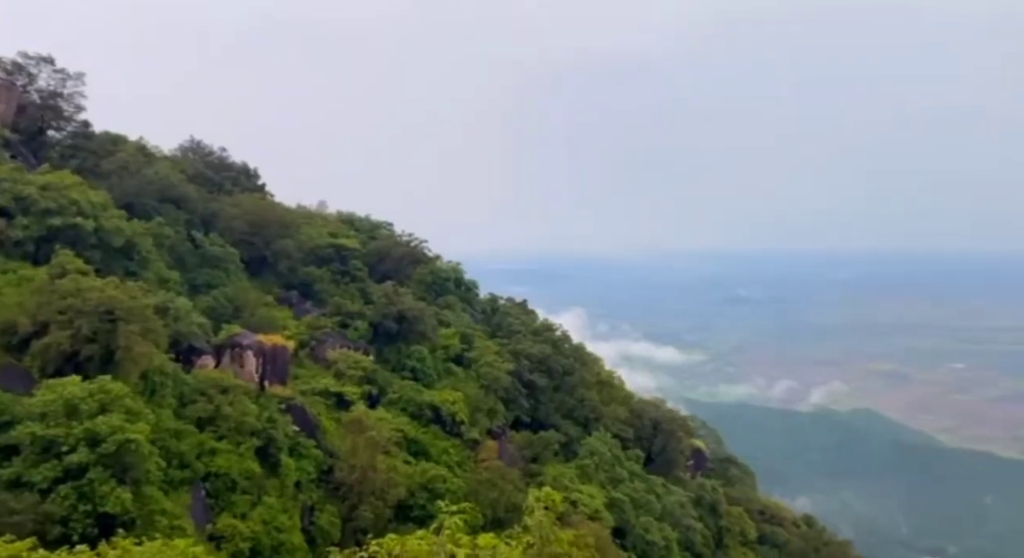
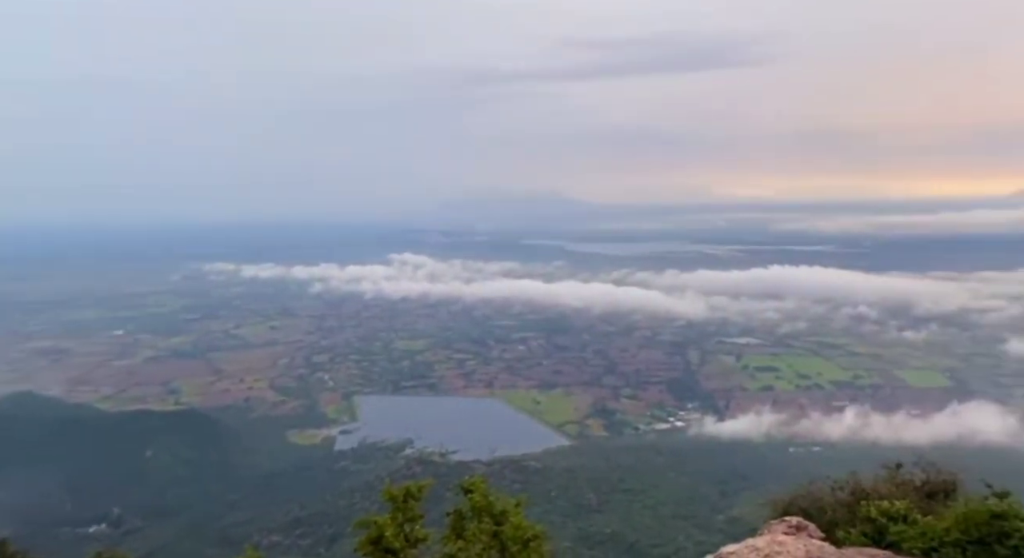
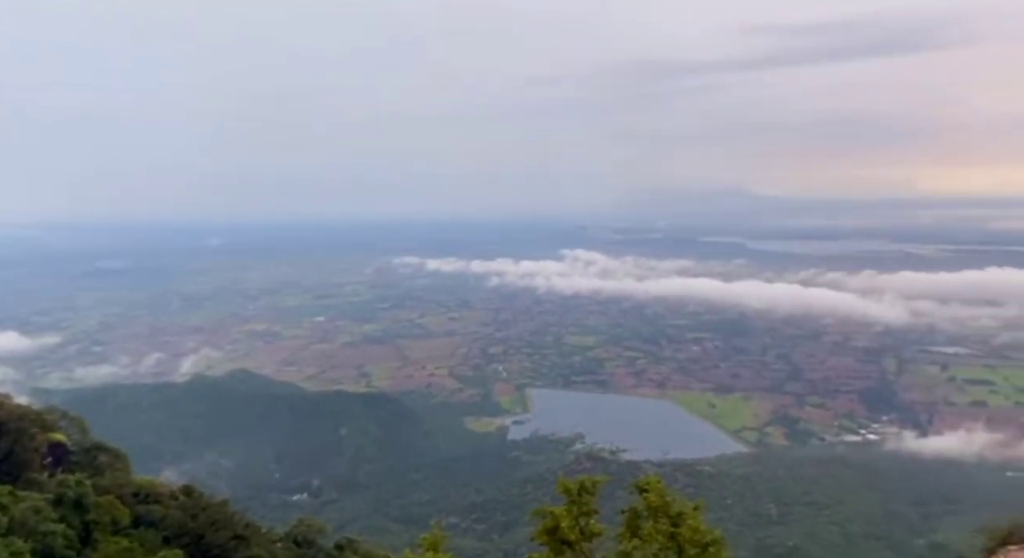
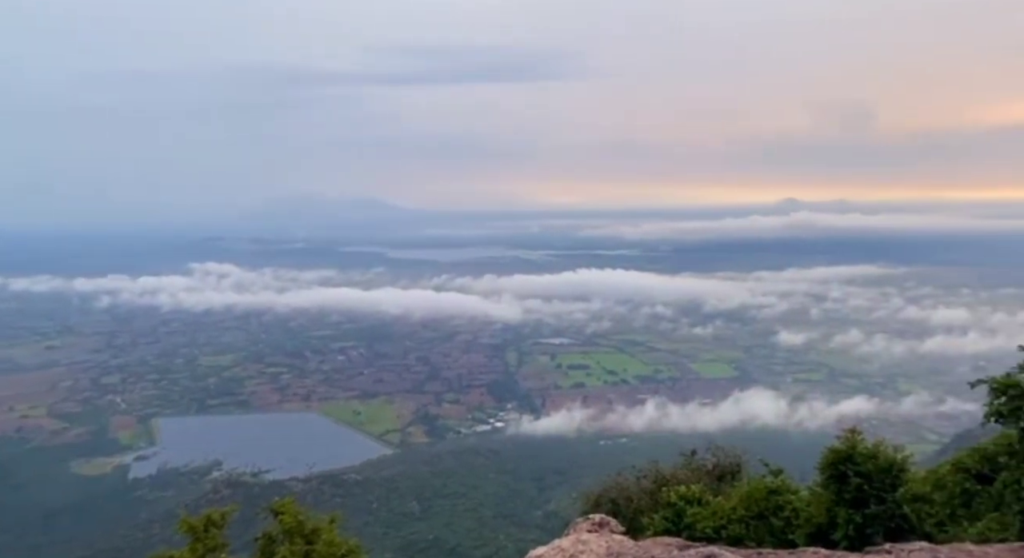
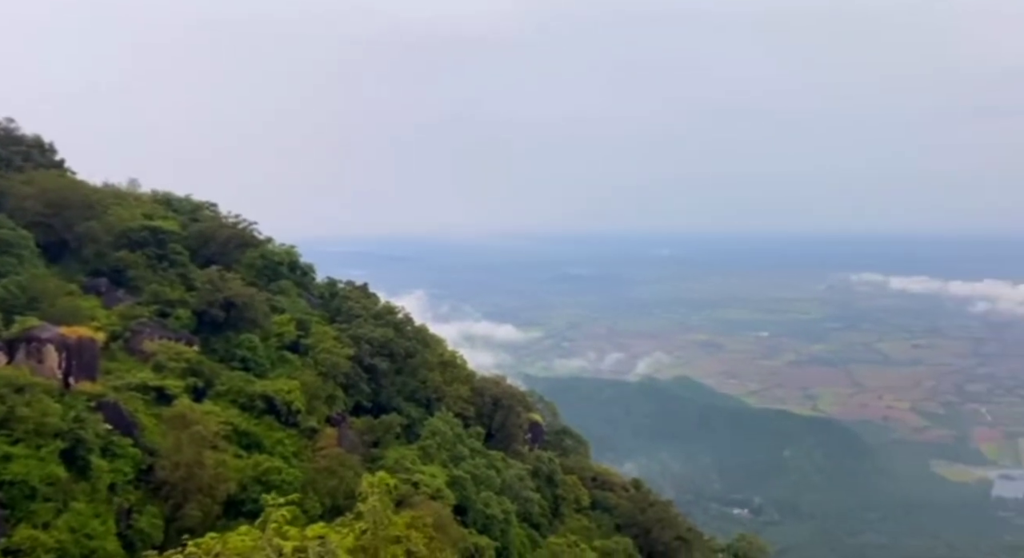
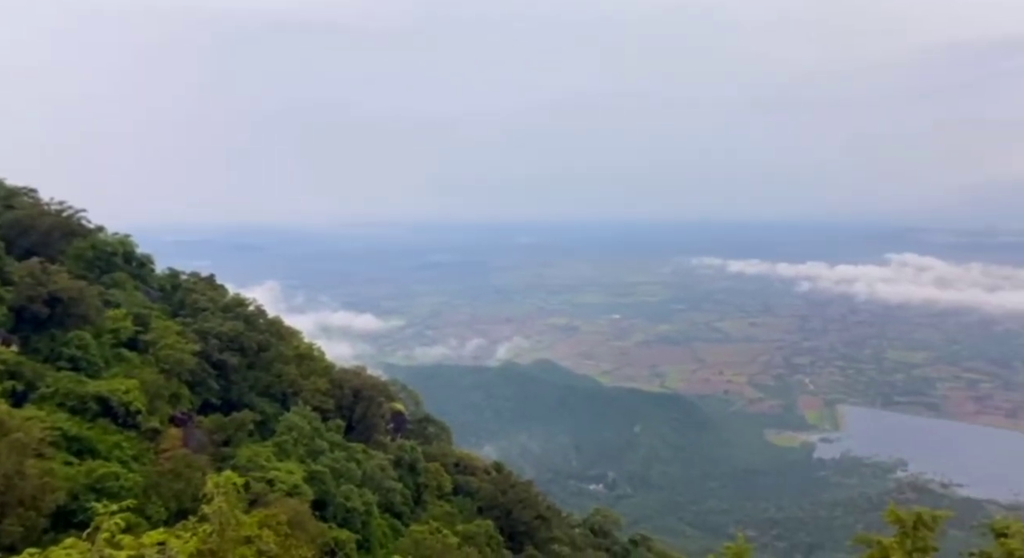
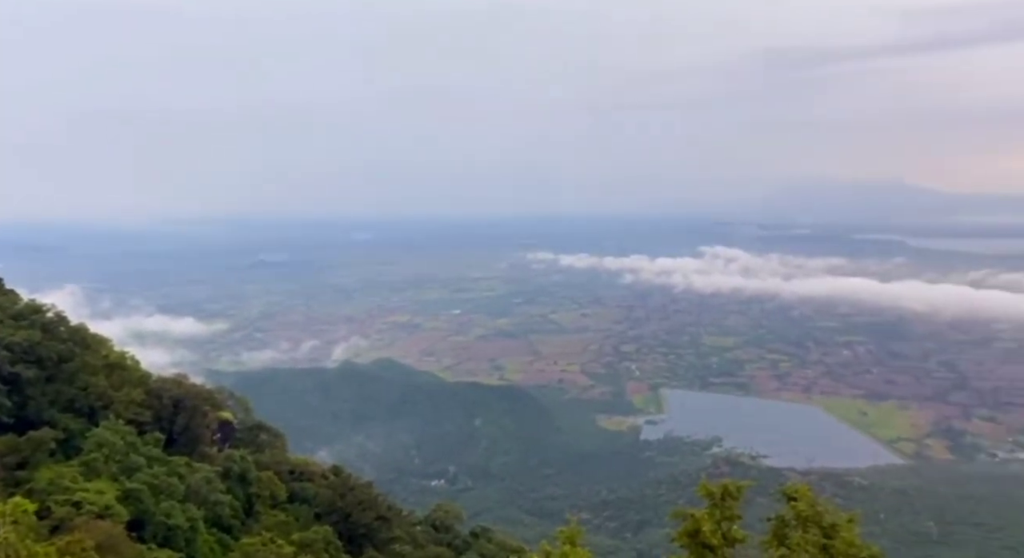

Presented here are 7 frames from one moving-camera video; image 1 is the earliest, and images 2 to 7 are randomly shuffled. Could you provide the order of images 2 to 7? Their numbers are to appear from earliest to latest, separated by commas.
5, 6, 7, 3, 2, 4
